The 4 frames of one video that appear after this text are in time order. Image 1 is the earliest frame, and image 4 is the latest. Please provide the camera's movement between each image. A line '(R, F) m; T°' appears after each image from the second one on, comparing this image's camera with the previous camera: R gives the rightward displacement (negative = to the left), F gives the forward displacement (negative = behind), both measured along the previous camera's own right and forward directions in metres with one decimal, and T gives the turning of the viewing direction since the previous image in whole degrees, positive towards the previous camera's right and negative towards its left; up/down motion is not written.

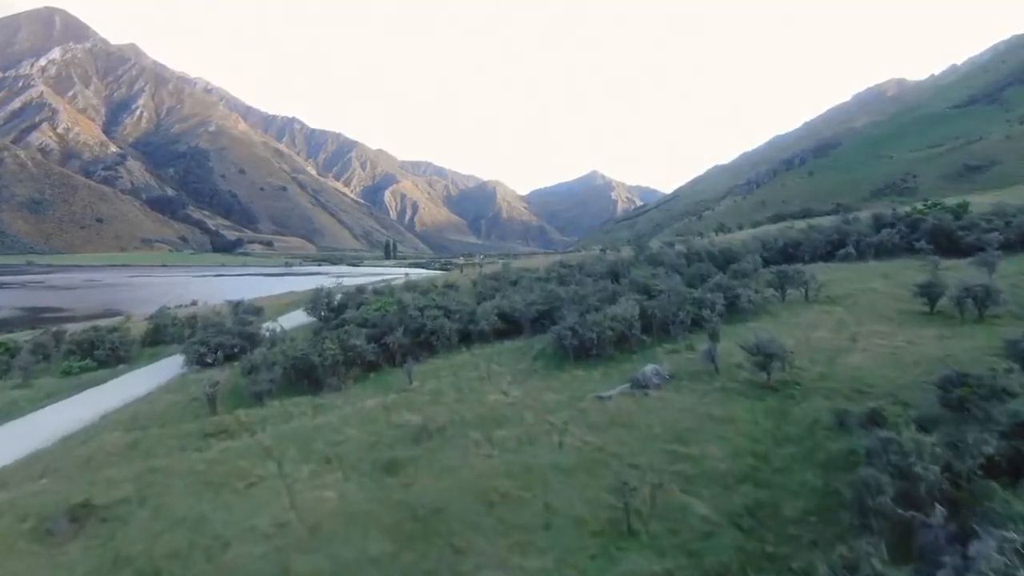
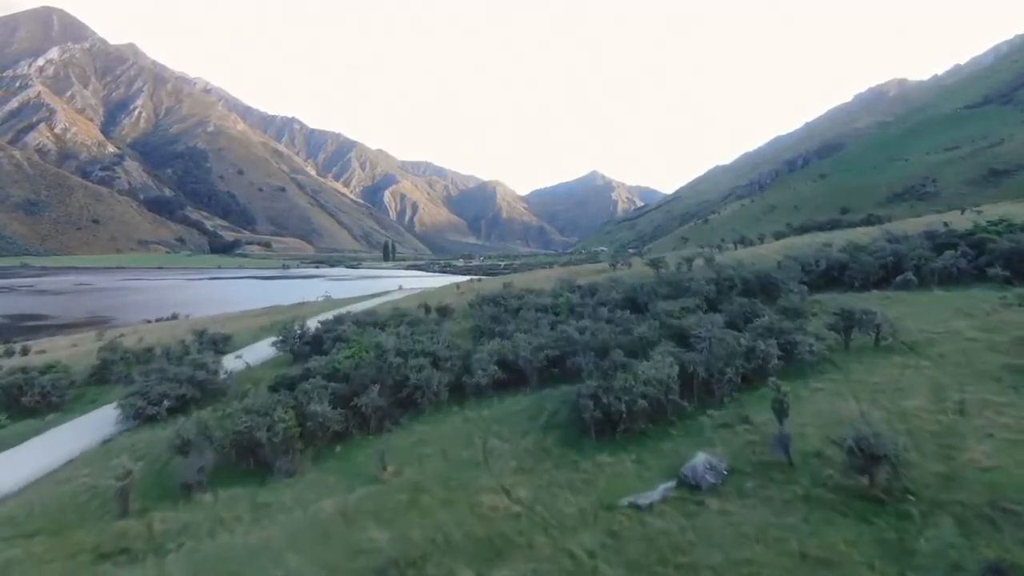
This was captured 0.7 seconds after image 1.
(-0.1, +3.1) m; 0°
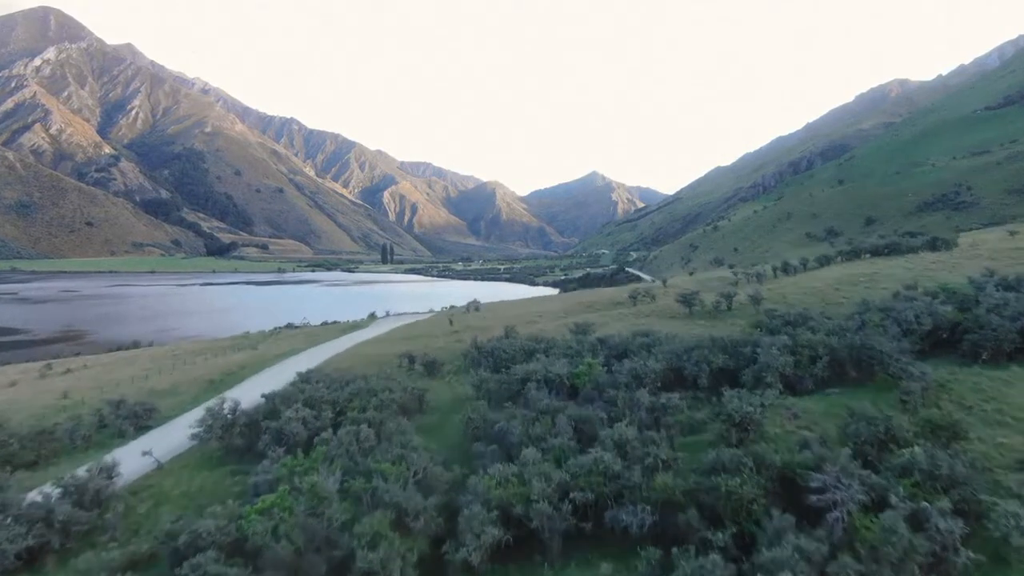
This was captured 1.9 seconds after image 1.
(-0.1, +5.0) m; 0°
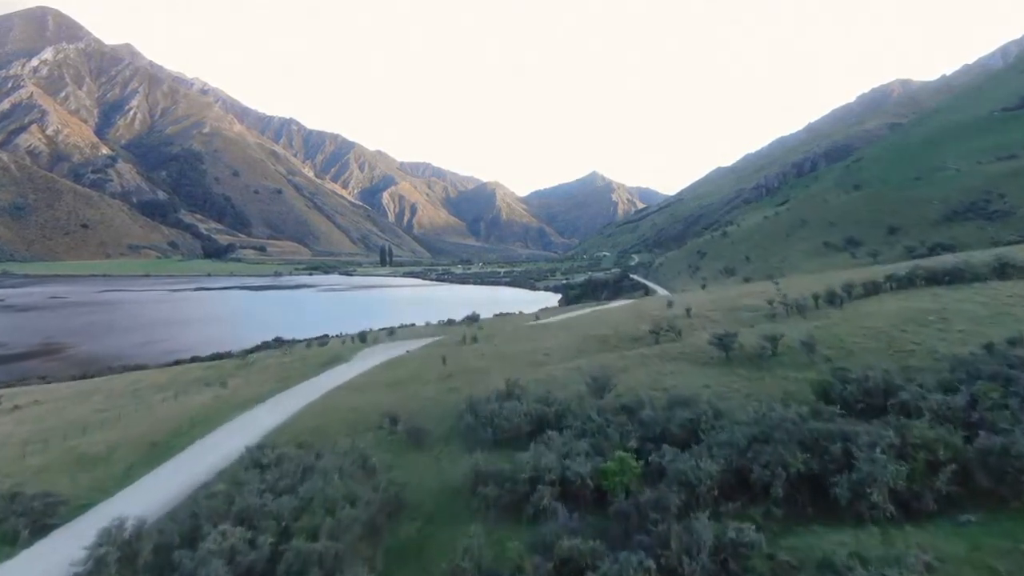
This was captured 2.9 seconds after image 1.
(-0.1, +3.9) m; 0°
